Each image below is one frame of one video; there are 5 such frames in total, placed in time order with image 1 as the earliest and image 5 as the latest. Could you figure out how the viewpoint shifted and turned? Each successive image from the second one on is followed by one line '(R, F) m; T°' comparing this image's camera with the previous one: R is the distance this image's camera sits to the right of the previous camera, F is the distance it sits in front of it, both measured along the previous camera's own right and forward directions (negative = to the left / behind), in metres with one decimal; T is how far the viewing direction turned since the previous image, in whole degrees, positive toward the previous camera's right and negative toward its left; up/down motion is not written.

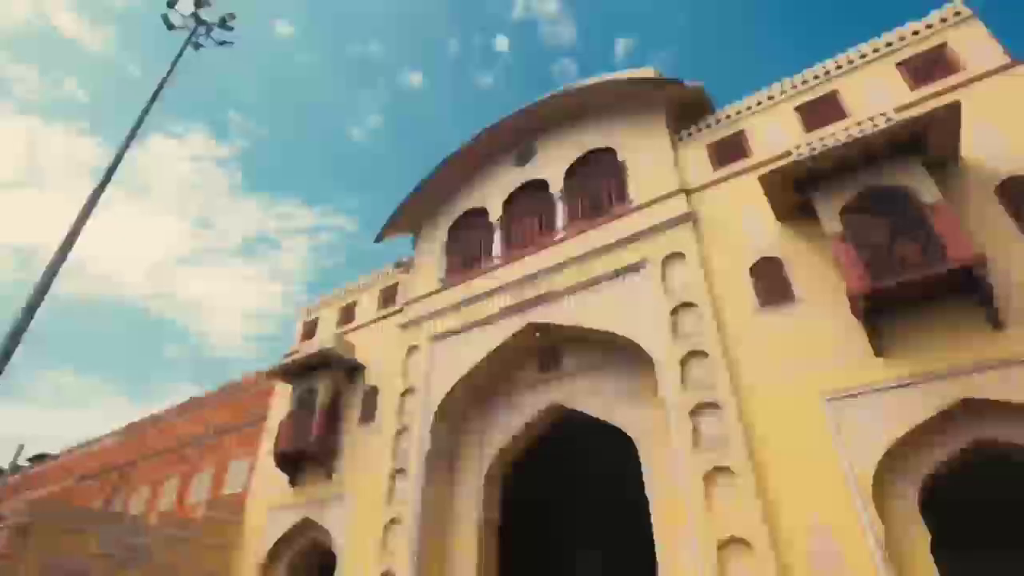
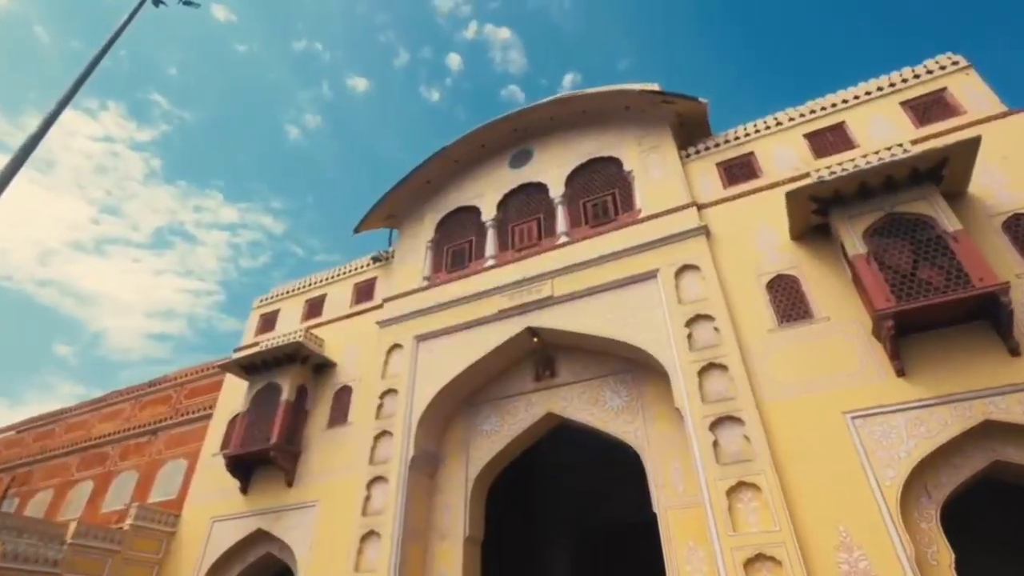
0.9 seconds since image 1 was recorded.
(0.0, +0.4) m; 0°
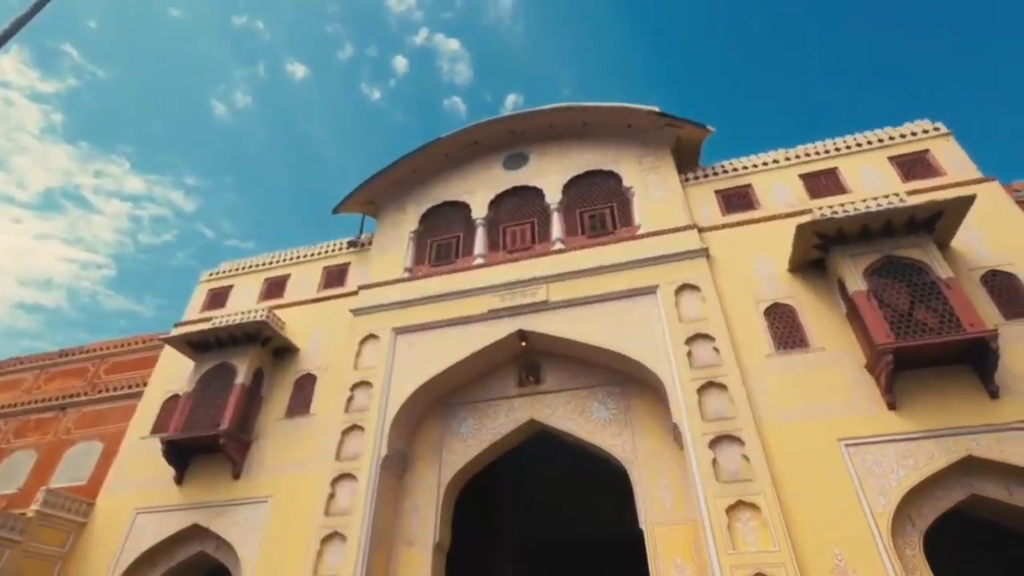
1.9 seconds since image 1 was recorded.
(-1.0, +0.3) m; +8°
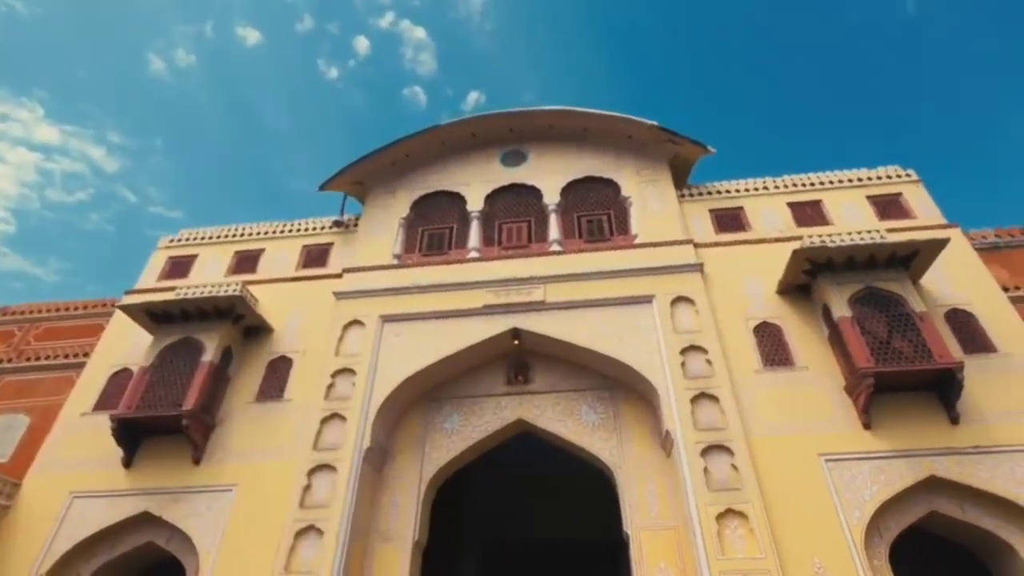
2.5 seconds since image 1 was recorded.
(-0.9, +0.1) m; +7°
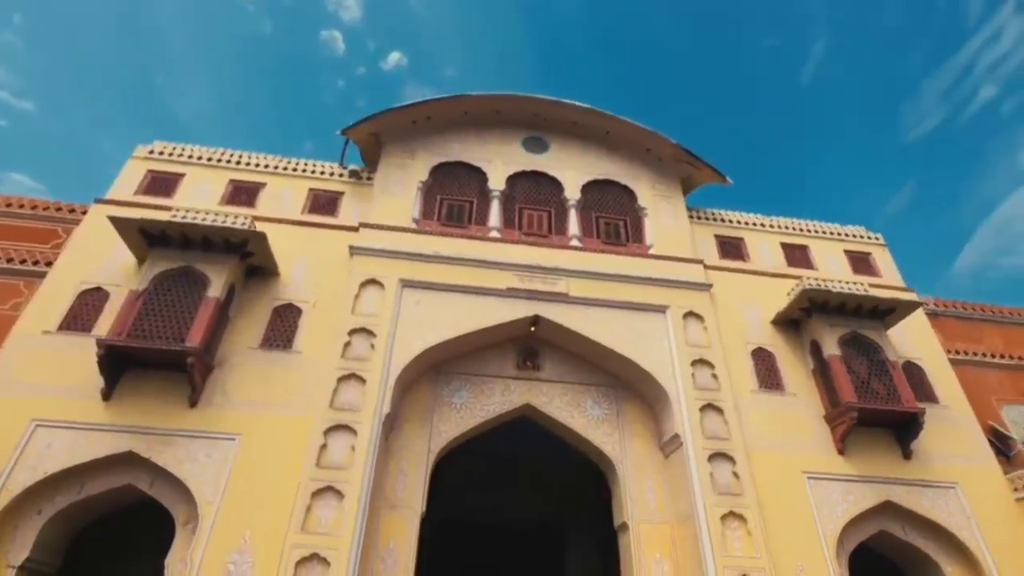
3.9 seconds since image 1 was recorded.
(-1.9, +0.1) m; +11°
